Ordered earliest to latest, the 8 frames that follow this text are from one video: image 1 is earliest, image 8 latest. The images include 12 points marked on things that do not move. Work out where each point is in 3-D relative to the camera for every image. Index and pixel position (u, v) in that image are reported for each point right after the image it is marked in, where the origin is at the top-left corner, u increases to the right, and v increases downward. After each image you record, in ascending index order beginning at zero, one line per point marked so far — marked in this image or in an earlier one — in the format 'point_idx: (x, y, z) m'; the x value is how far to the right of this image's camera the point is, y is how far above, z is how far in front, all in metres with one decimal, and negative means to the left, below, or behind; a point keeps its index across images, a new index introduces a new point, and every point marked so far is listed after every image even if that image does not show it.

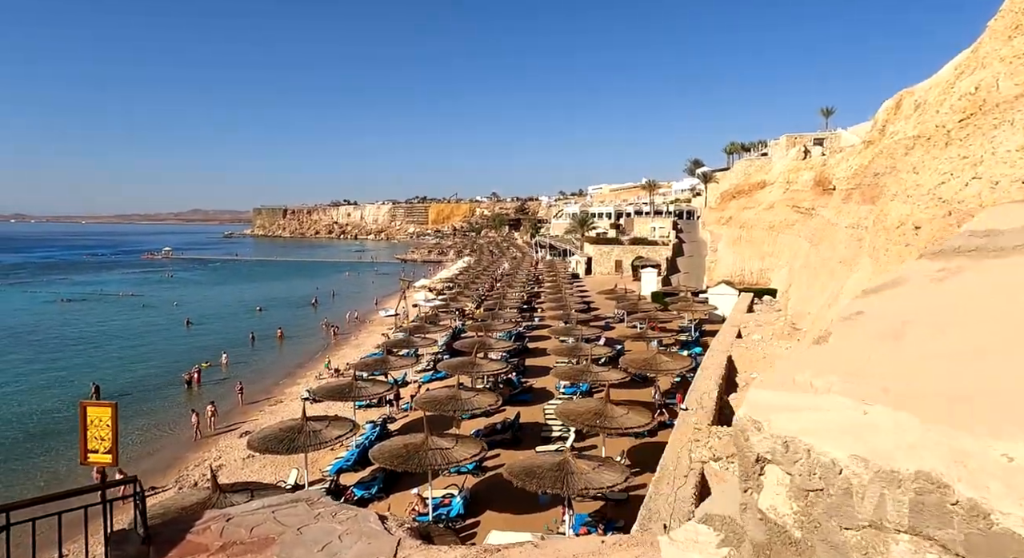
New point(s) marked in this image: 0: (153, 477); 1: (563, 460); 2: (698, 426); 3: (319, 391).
0: (-8.9, -4.9, +17.2) m
1: (+0.9, -3.0, +11.3) m
2: (+3.0, -2.4, +11.3) m
3: (-5.0, -2.9, +17.9) m
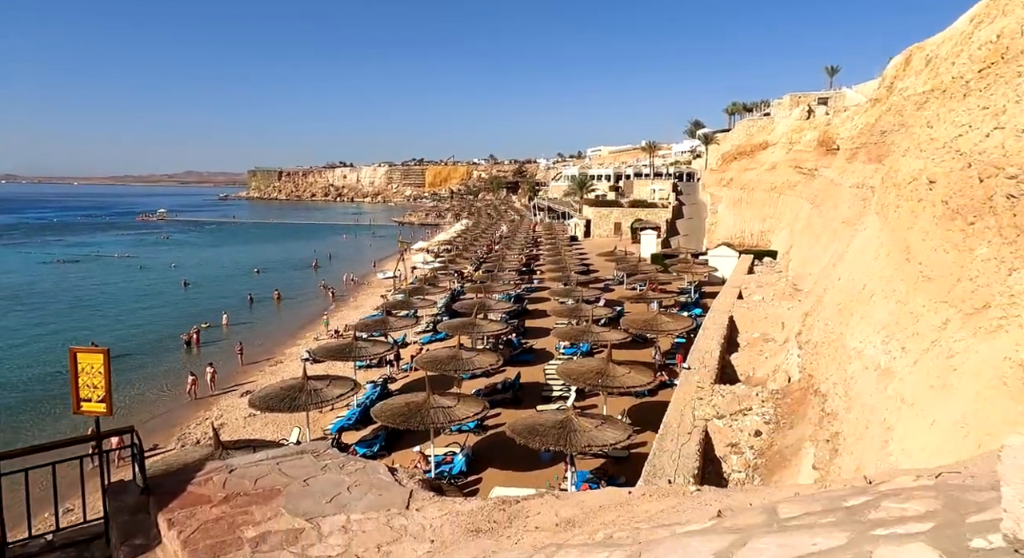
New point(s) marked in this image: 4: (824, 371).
0: (-8.9, -3.9, +17.2) m
1: (+0.9, -2.3, +11.3) m
2: (+3.1, -1.7, +11.2) m
3: (-5.0, -1.8, +17.8) m
4: (+4.1, -1.2, +9.0) m
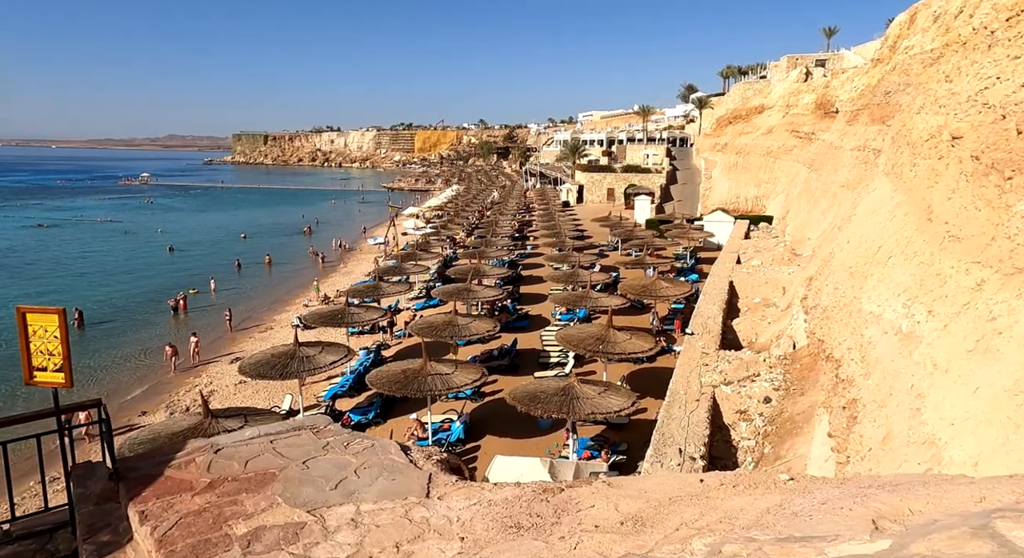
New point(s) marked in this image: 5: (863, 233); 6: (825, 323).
0: (-9.0, -3.0, +16.8) m
1: (+0.9, -1.7, +10.9) m
2: (+3.1, -1.1, +10.9) m
3: (-5.1, -0.9, +17.4) m
4: (+4.1, -0.7, +8.7) m
5: (+5.5, +0.7, +10.8) m
6: (+4.2, -0.6, +9.3) m
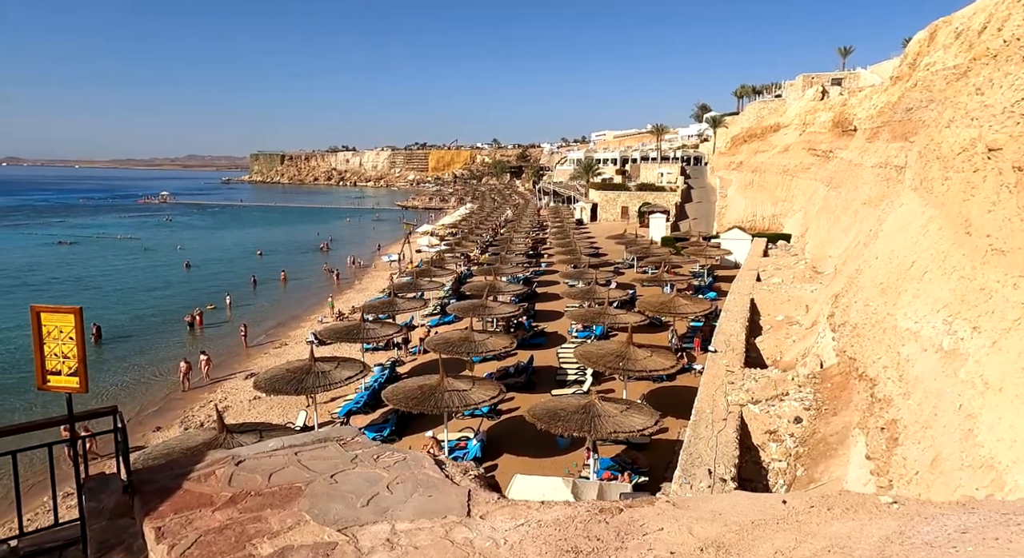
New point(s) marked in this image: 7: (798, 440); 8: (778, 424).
0: (-8.6, -3.4, +16.7) m
1: (+1.2, -1.9, +10.7) m
2: (+3.4, -1.4, +10.6) m
3: (-4.7, -1.3, +17.2) m
4: (+4.3, -0.9, +8.4) m
5: (+5.8, +0.5, +10.5) m
6: (+4.5, -0.8, +9.0) m
7: (+3.5, -2.0, +8.4) m
8: (+3.4, -1.9, +8.7) m
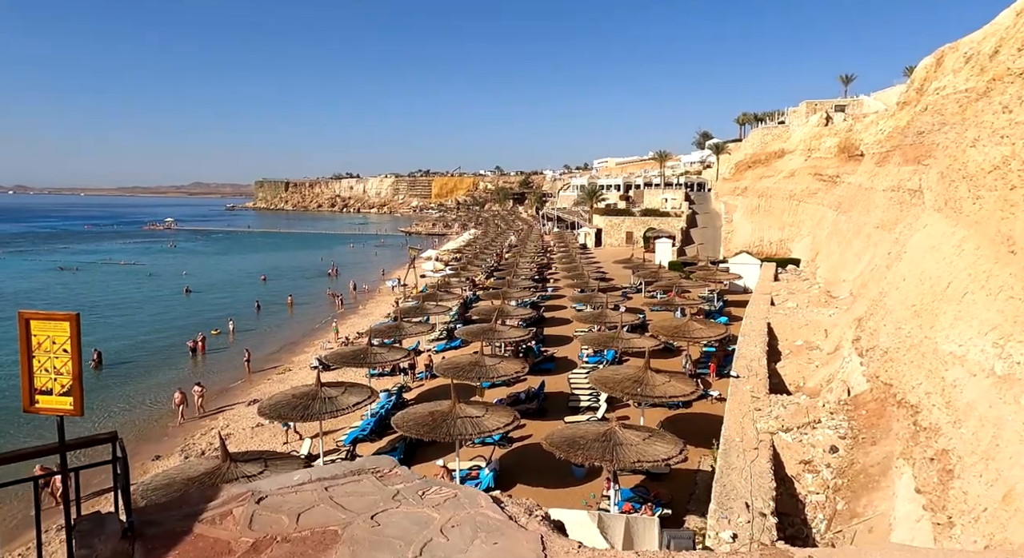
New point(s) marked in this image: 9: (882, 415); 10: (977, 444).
0: (-8.3, -3.9, +16.2) m
1: (+1.4, -2.2, +10.2) m
2: (+3.6, -1.7, +10.2) m
3: (-4.4, -1.9, +16.8) m
4: (+4.6, -1.1, +8.0) m
5: (+6.0, +0.1, +10.1) m
6: (+4.7, -1.1, +8.6) m
7: (+3.7, -2.2, +7.9) m
8: (+3.6, -2.1, +8.3) m
9: (+4.4, -1.6, +8.1) m
10: (+4.2, -1.5, +6.2) m
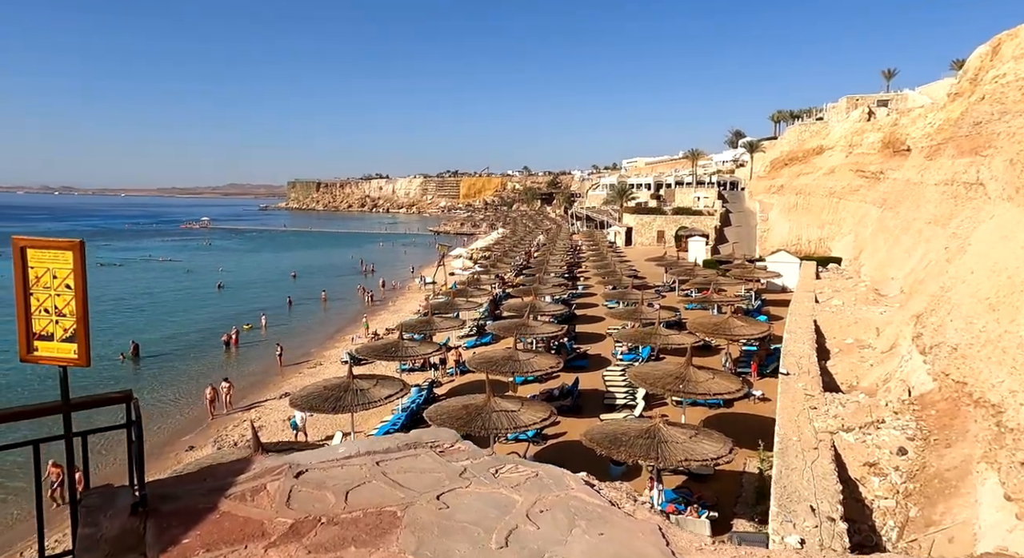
0: (-7.5, -3.7, +16.1) m
1: (+2.0, -2.1, +9.8) m
2: (+4.1, -1.6, +9.6) m
3: (-3.6, -1.7, +16.6) m
4: (+5.0, -1.0, +7.4) m
5: (+6.6, +0.3, +9.5) m
6: (+5.2, -0.9, +8.0) m
7: (+4.2, -2.1, +7.4) m
8: (+4.1, -2.0, +7.7) m
9: (+4.8, -1.5, +7.5) m
10: (+4.5, -1.3, +5.7) m
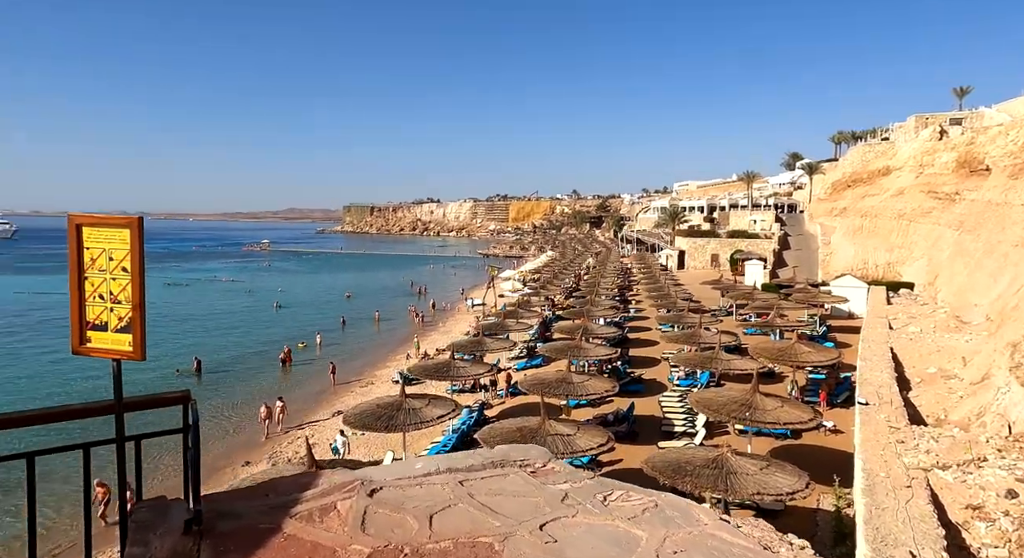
0: (-6.3, -4.1, +16.1) m
1: (+2.7, -2.3, +9.2) m
2: (+4.9, -1.9, +8.9) m
3: (-2.3, -2.1, +16.4) m
4: (+5.6, -1.2, +6.6) m
5: (+7.4, 0.0, +8.6) m
6: (+5.9, -1.2, +7.2) m
7: (+4.8, -2.3, +6.6) m
8: (+4.7, -2.2, +7.0) m
9: (+5.5, -1.7, +6.8) m
10: (+5.0, -1.5, +4.9) m
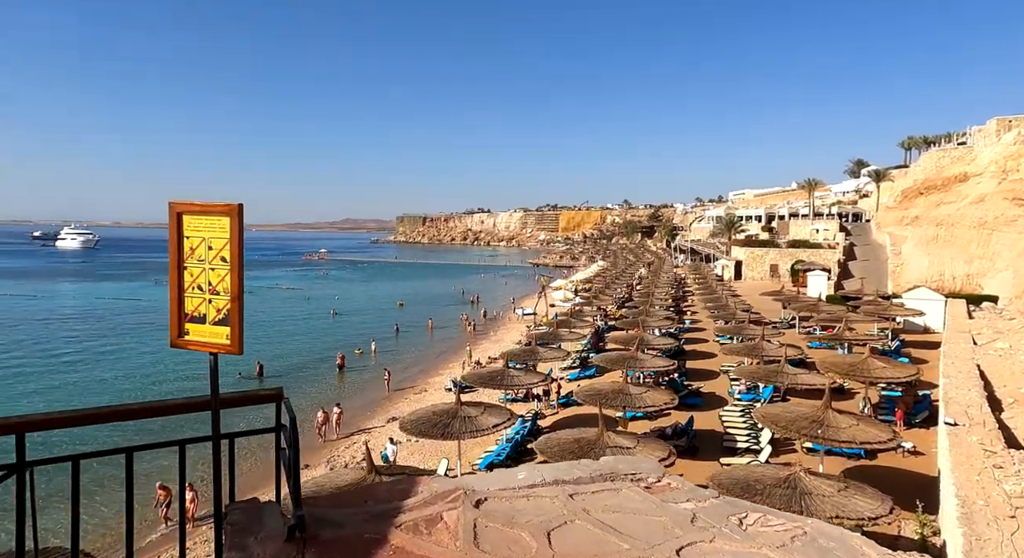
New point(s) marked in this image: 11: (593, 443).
0: (-5.1, -4.2, +16.2) m
1: (+3.5, -2.5, +8.6) m
2: (+5.6, -2.0, +8.2) m
3: (-1.1, -2.3, +16.2) m
4: (+6.2, -1.3, +5.9) m
5: (+8.1, -0.2, +7.8) m
6: (+6.5, -1.3, +6.4) m
7: (+5.3, -2.4, +5.9) m
8: (+5.3, -2.3, +6.3) m
9: (+6.0, -1.8, +6.0) m
10: (+5.5, -1.6, +4.2) m
11: (+1.3, -2.6, +10.6) m
